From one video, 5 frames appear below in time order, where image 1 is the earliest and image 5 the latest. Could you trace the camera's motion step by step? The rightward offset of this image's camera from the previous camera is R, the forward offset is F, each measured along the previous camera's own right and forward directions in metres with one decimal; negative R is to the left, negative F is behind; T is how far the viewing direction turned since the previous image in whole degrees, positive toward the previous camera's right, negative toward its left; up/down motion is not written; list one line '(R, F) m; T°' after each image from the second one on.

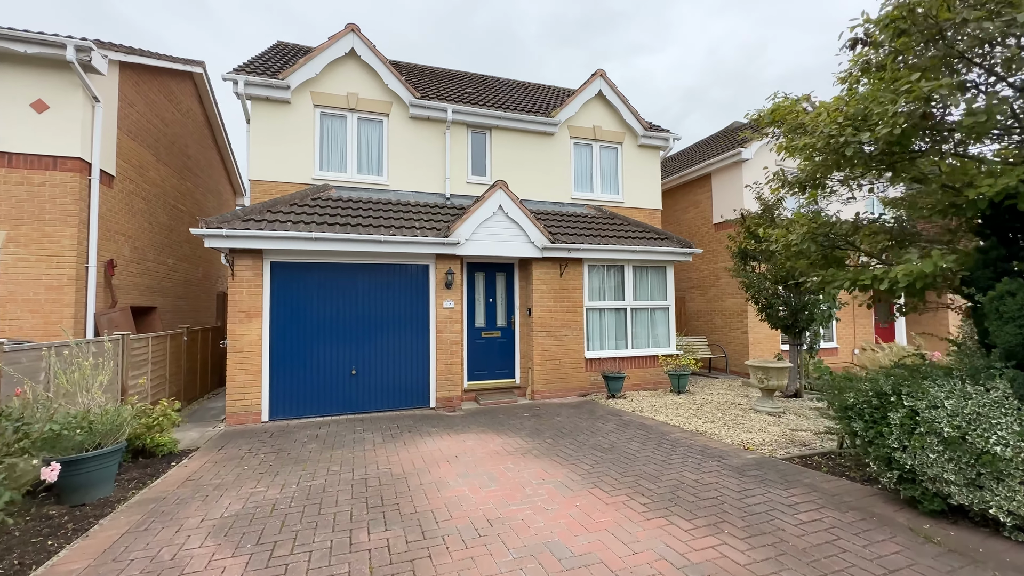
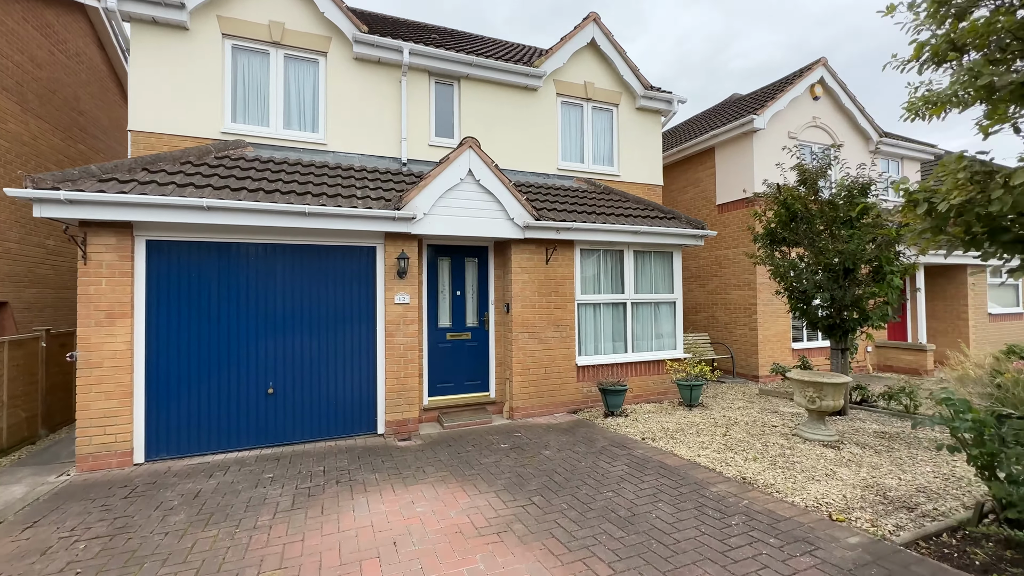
(0.0, +1.9) m; +3°
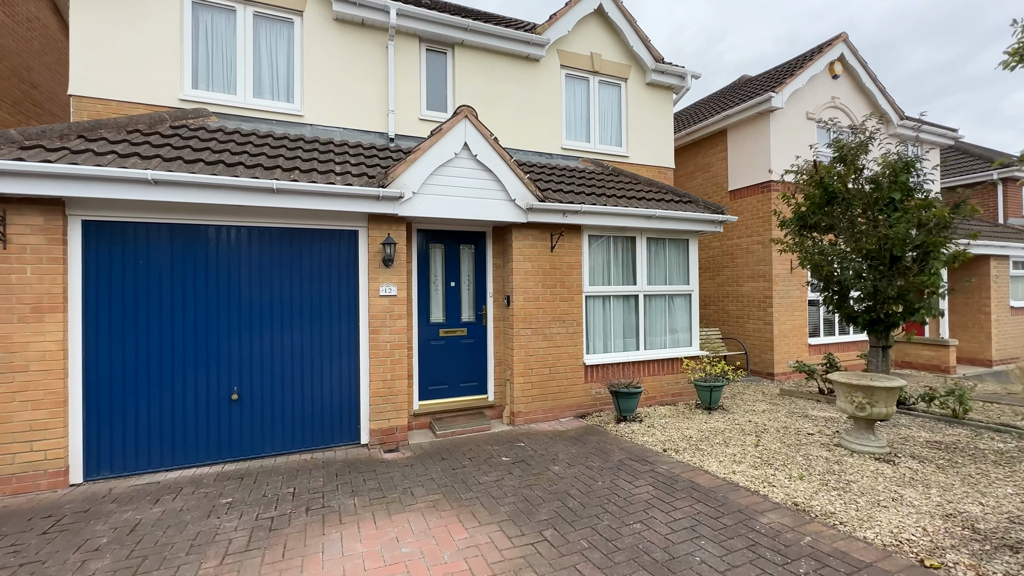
(-0.1, +0.8) m; +1°
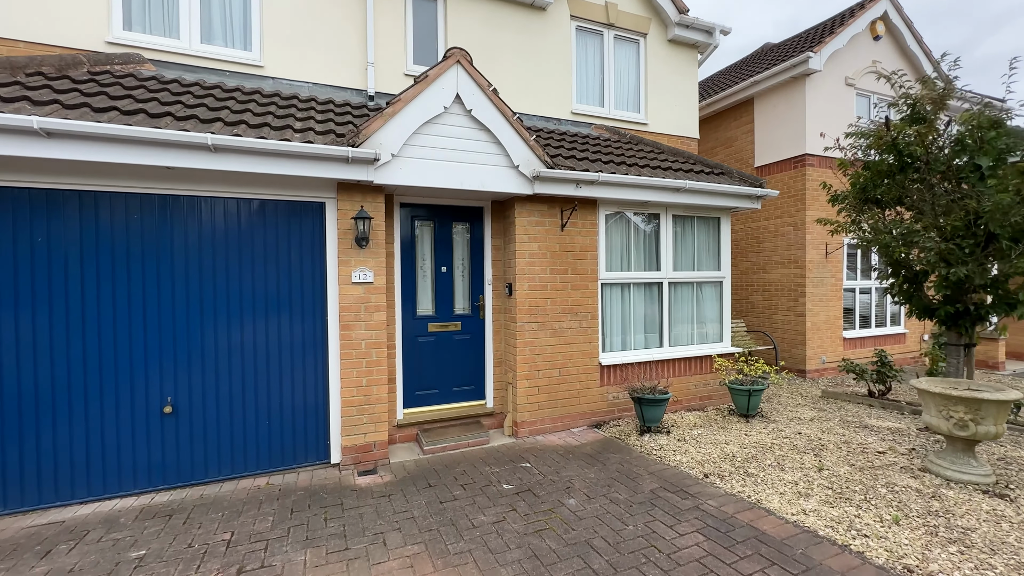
(0.0, +1.0) m; 0°
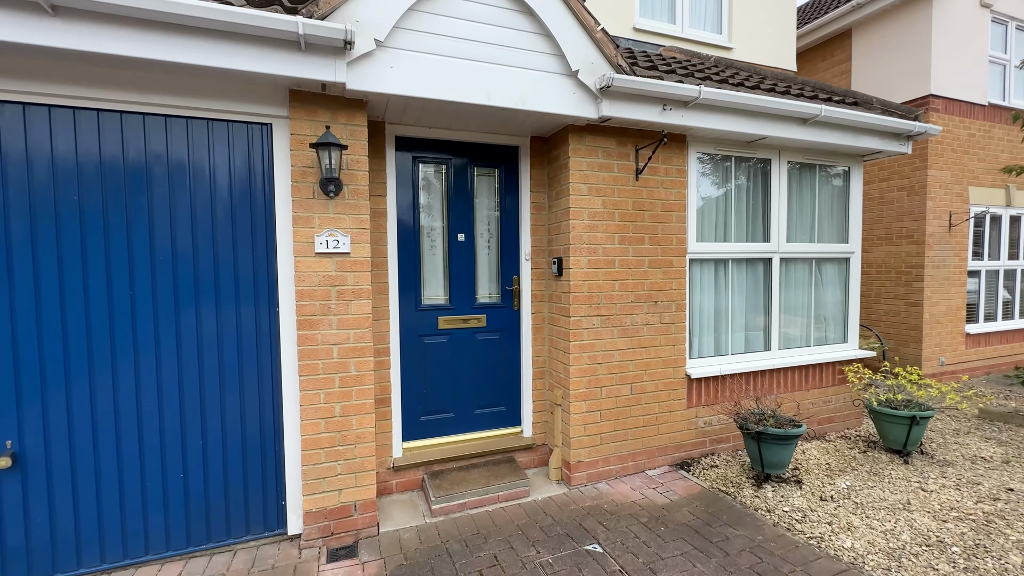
(-0.3, +1.7) m; -2°
